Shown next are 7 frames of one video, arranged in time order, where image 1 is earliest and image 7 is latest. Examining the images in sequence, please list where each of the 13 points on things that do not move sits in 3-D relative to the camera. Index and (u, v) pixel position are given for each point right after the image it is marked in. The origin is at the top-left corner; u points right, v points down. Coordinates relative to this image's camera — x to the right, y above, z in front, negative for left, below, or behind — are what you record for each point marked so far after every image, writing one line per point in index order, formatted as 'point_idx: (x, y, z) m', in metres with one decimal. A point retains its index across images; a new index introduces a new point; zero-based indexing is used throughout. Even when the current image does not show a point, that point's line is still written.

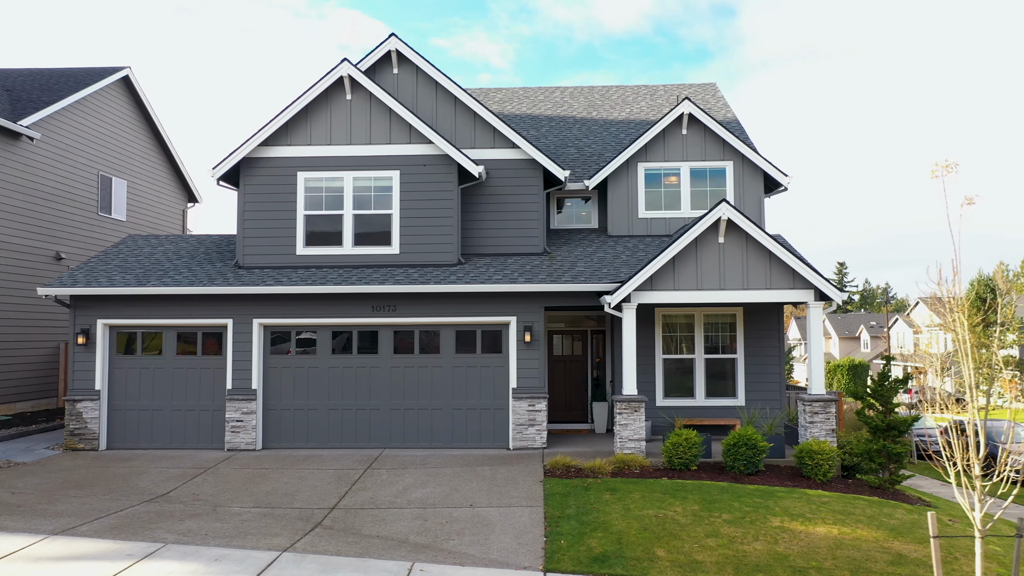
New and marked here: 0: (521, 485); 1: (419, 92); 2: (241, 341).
0: (+0.1, -3.0, +10.4) m
1: (-2.1, +4.3, +14.9) m
2: (-5.4, -1.1, +13.5) m
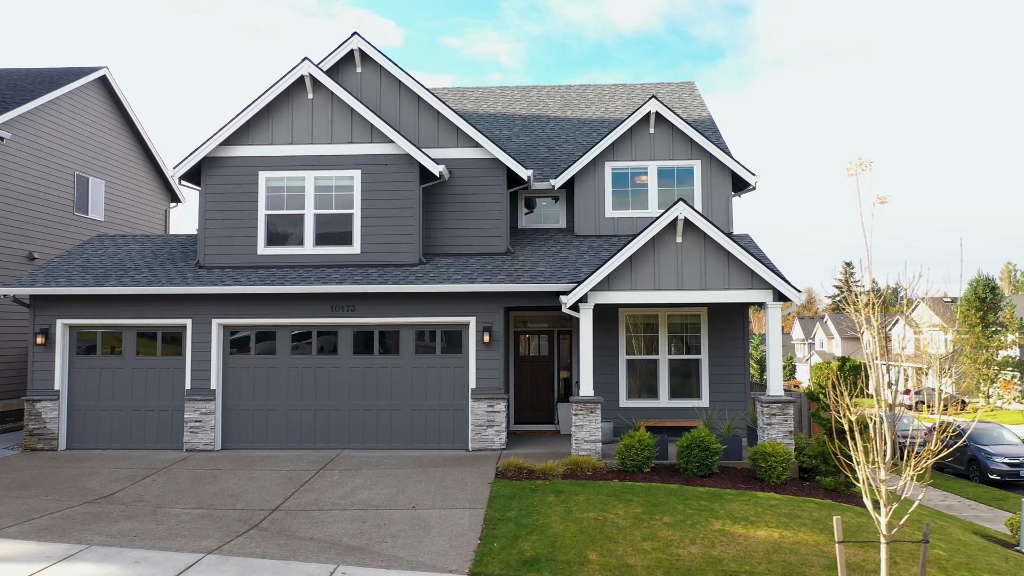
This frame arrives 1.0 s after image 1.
0: (-0.7, -3.0, +10.3) m
1: (-2.8, +4.3, +14.8) m
2: (-6.2, -1.0, +13.4) m
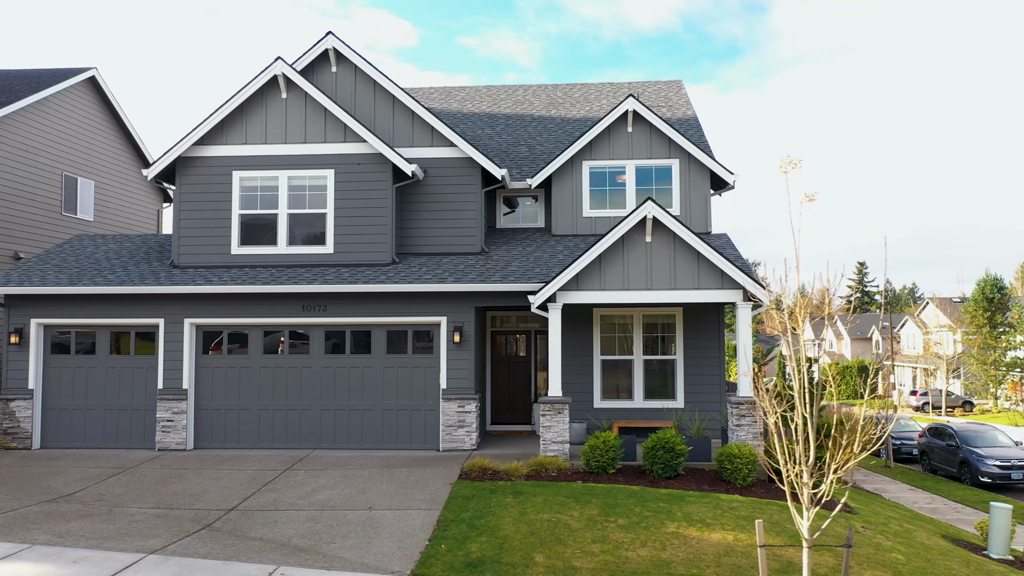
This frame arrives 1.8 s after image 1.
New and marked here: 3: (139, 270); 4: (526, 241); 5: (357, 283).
0: (-1.3, -3.0, +10.3) m
1: (-3.4, +4.3, +14.8) m
2: (-6.7, -1.0, +13.4) m
3: (-7.6, +0.4, +13.9) m
4: (+0.3, +1.0, +15.1) m
5: (-3.0, +0.1, +13.0) m
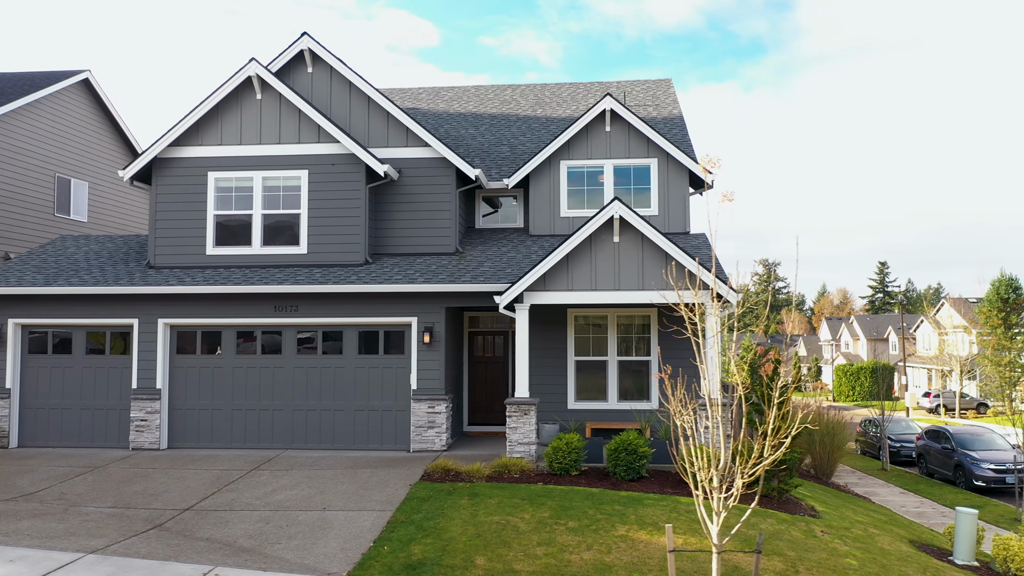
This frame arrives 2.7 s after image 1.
0: (-1.9, -3.0, +10.2) m
1: (-3.9, +4.3, +14.8) m
2: (-7.3, -1.0, +13.5) m
3: (-8.2, +0.4, +14.0) m
4: (-0.2, +1.0, +15.1) m
5: (-3.5, +0.1, +13.0) m
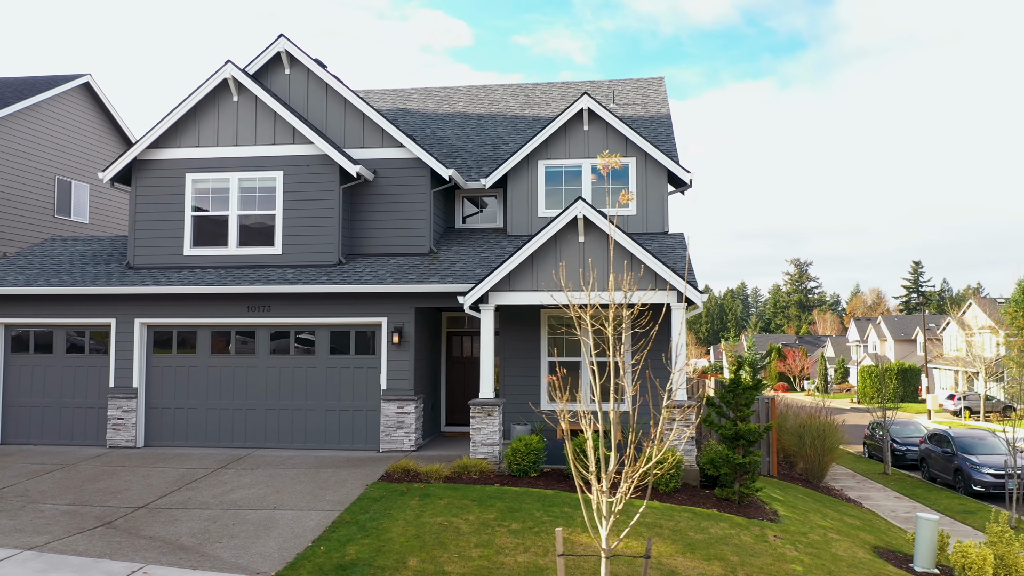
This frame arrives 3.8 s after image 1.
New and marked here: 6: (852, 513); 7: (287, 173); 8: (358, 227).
0: (-2.6, -3.0, +10.3) m
1: (-4.4, +4.3, +14.9) m
2: (-7.8, -1.1, +13.7) m
3: (-8.7, +0.4, +14.2) m
4: (-0.7, +1.0, +15.0) m
5: (-4.1, +0.1, +13.1) m
6: (+6.6, -4.3, +13.1) m
7: (-4.7, +2.4, +14.1) m
8: (-3.3, +1.3, +14.6) m
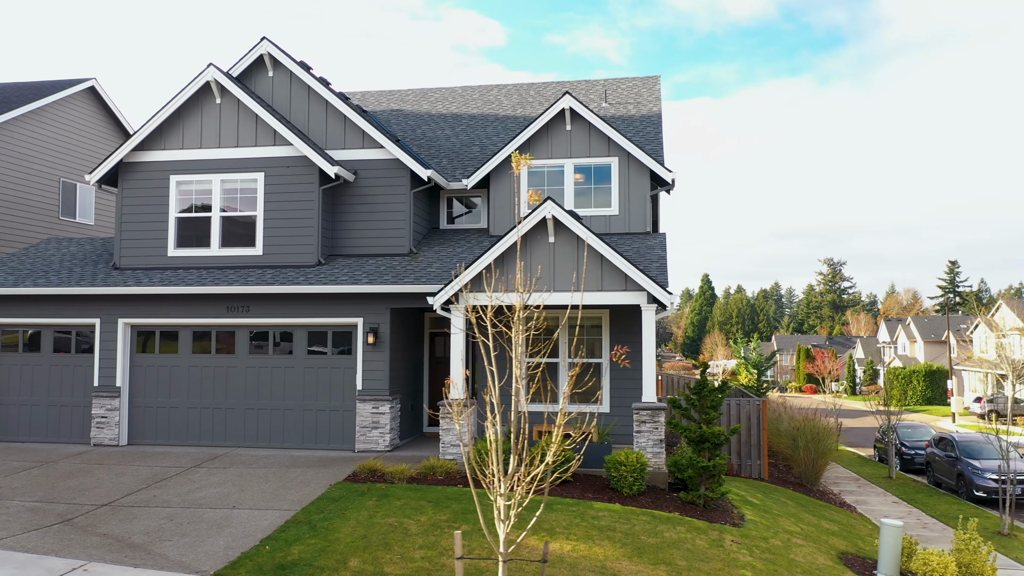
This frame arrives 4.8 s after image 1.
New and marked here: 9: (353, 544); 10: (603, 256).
0: (-3.1, -3.0, +10.3) m
1: (-4.8, +4.2, +15.0) m
2: (-8.3, -1.1, +13.9) m
3: (-9.2, +0.4, +14.5) m
4: (-1.1, +1.0, +15.0) m
5: (-4.6, +0.1, +13.2) m
6: (+6.1, -4.3, +12.8) m
7: (-5.1, +2.4, +14.2) m
8: (-3.7, +1.3, +14.6) m
9: (-1.9, -3.0, +8.1) m
10: (+1.6, +0.5, +11.6) m
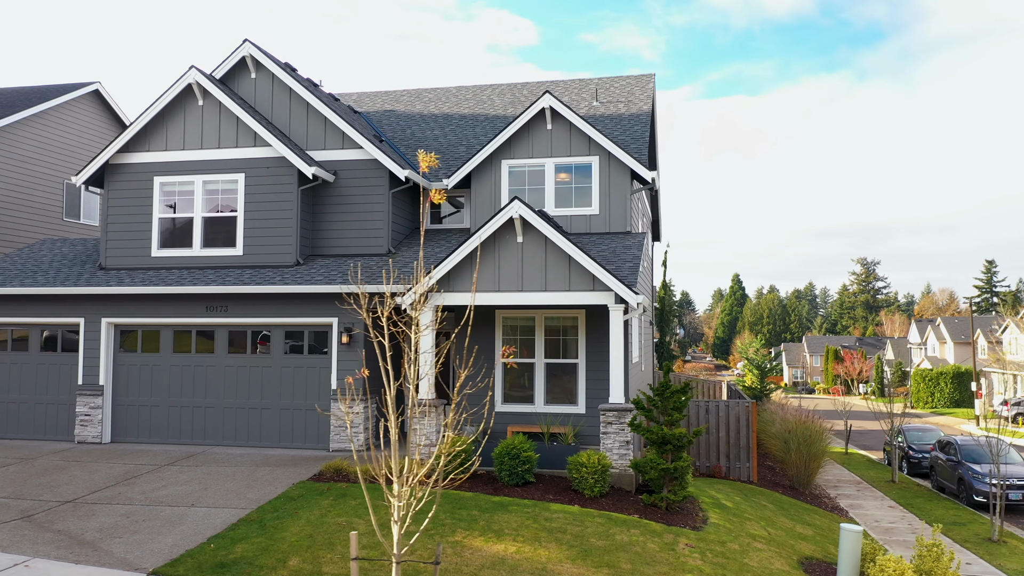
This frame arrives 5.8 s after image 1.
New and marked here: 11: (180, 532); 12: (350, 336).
0: (-3.7, -3.0, +10.4) m
1: (-5.3, +4.2, +15.1) m
2: (-8.8, -1.1, +14.1) m
3: (-9.6, +0.4, +14.7) m
4: (-1.6, +1.0, +15.0) m
5: (-5.1, +0.1, +13.3) m
6: (+5.6, -4.3, +12.6) m
7: (-5.6, +2.4, +14.3) m
8: (-4.2, +1.3, +14.7) m
9: (-2.5, -3.0, +8.1) m
10: (+1.0, +0.5, +11.5) m
11: (-4.2, -3.1, +8.6) m
12: (-3.1, -0.9, +13.1) m
